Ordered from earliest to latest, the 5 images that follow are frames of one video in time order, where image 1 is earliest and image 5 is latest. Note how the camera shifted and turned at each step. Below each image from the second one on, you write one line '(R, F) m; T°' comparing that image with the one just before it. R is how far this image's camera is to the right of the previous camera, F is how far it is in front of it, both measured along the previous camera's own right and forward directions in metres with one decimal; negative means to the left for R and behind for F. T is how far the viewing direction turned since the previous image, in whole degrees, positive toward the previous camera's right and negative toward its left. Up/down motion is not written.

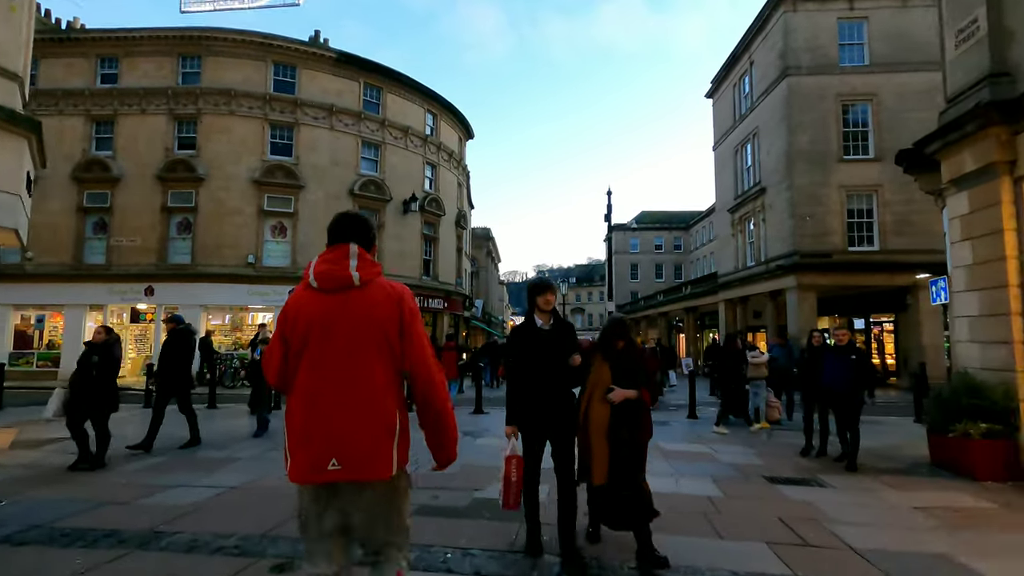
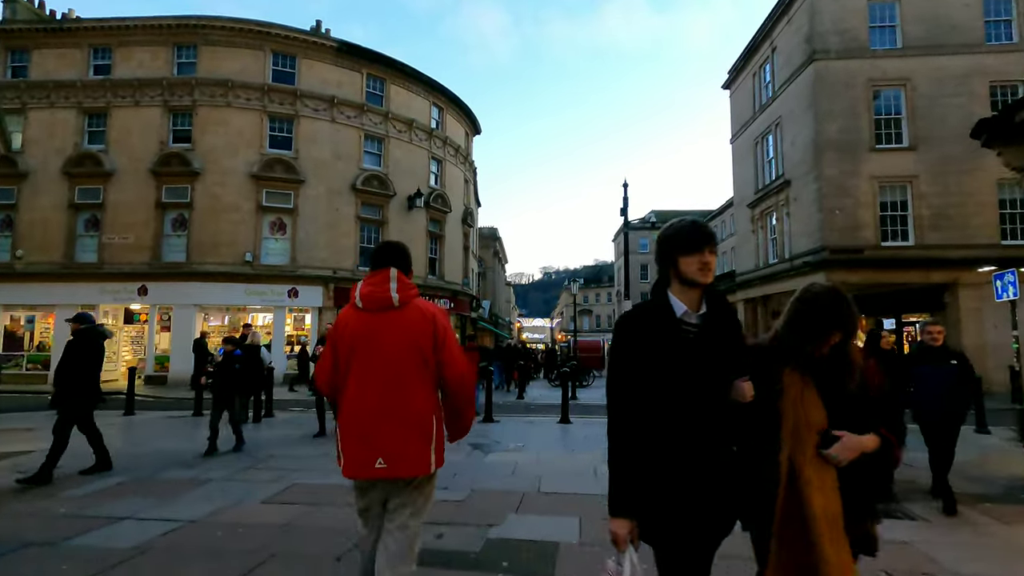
(-0.1, +1.1) m; -1°
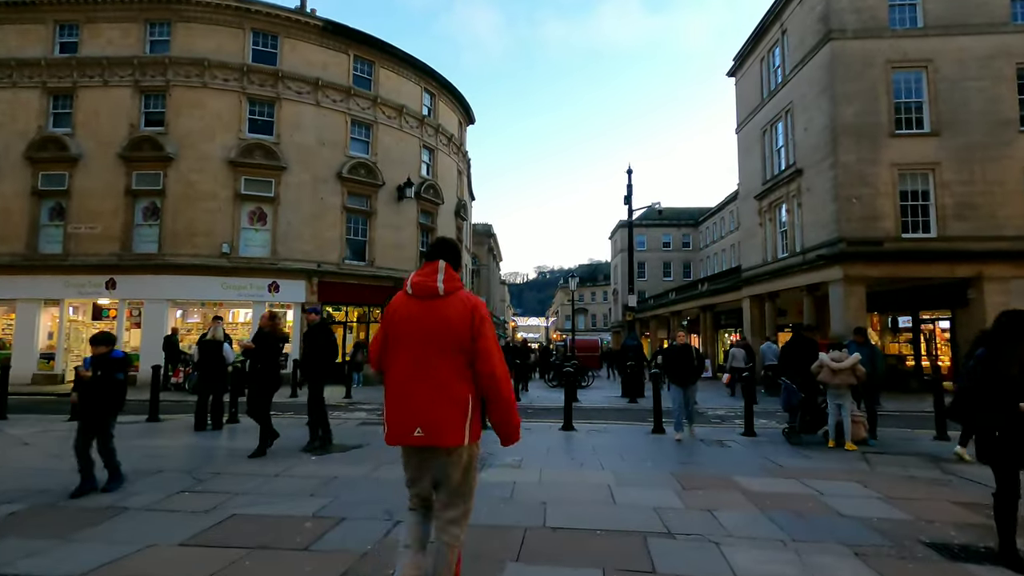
(0.0, +1.3) m; +1°
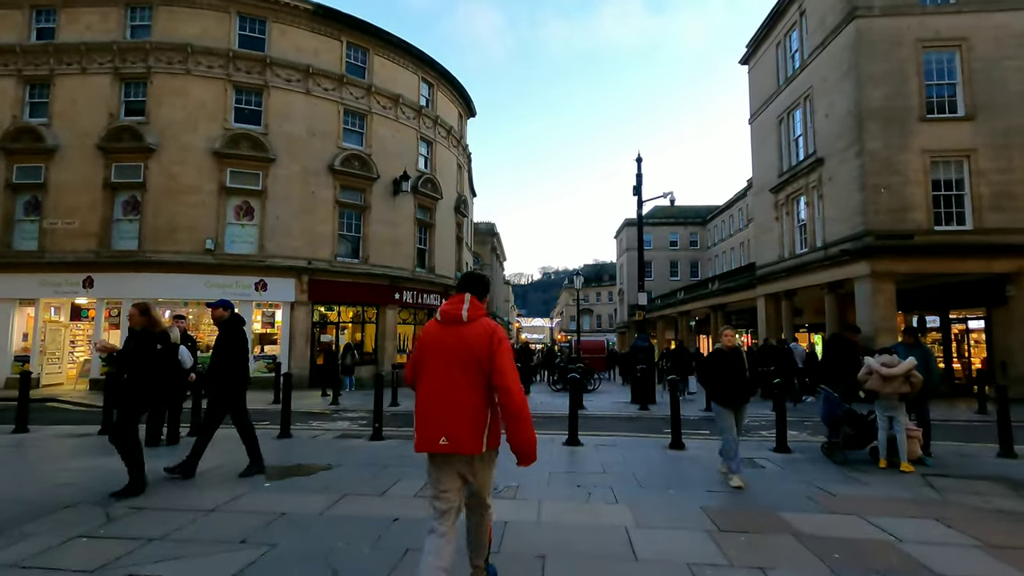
(+0.1, +1.2) m; 0°
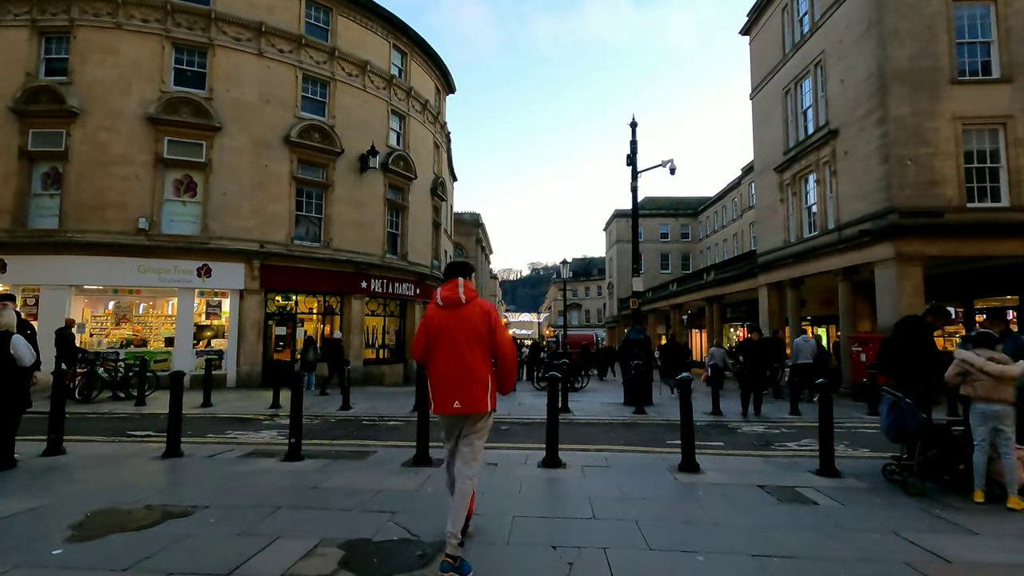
(+0.4, +2.2) m; +1°
